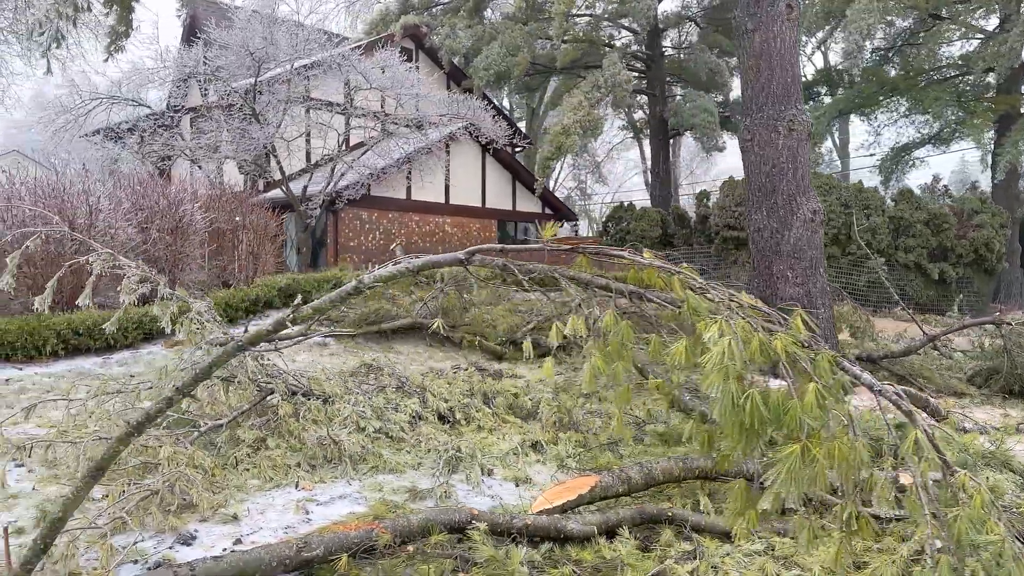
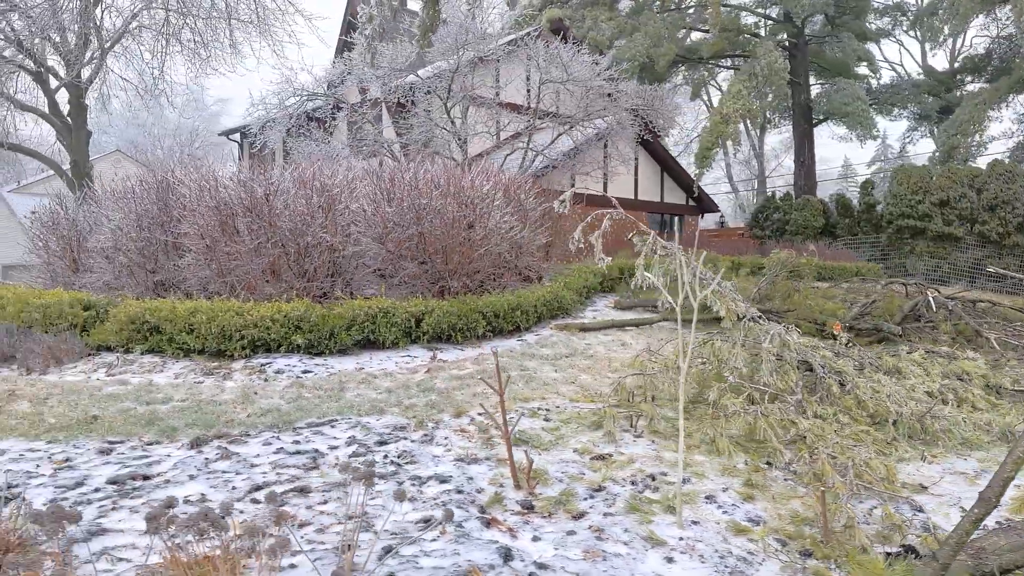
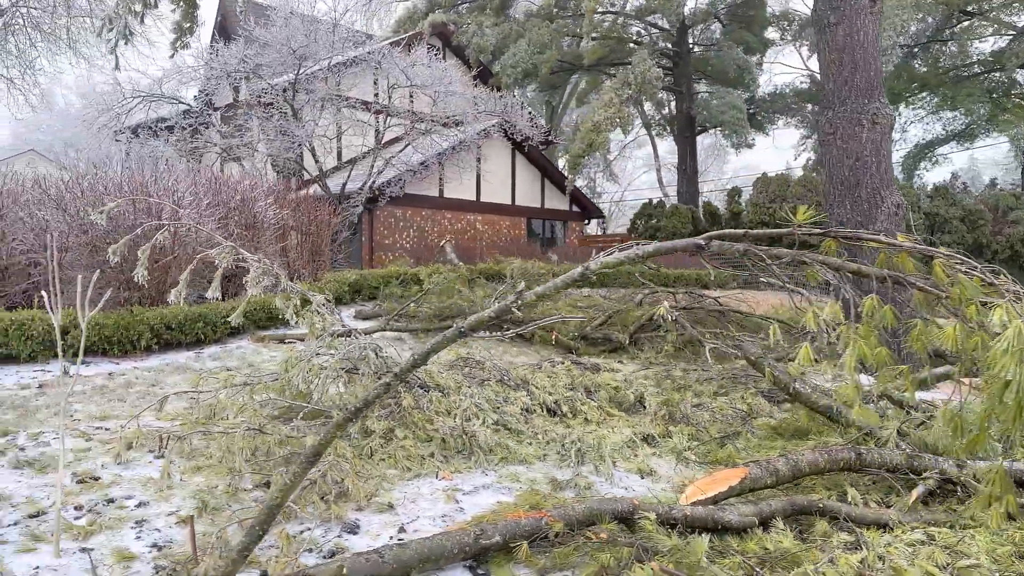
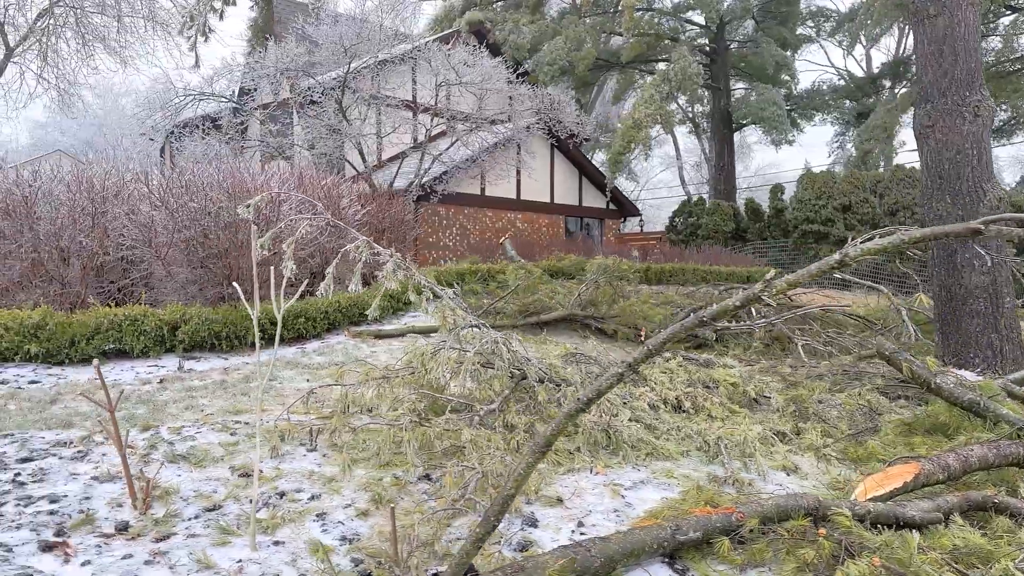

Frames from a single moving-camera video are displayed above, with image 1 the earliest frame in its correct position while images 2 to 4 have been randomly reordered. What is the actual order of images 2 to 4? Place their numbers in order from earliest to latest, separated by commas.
3, 4, 2
